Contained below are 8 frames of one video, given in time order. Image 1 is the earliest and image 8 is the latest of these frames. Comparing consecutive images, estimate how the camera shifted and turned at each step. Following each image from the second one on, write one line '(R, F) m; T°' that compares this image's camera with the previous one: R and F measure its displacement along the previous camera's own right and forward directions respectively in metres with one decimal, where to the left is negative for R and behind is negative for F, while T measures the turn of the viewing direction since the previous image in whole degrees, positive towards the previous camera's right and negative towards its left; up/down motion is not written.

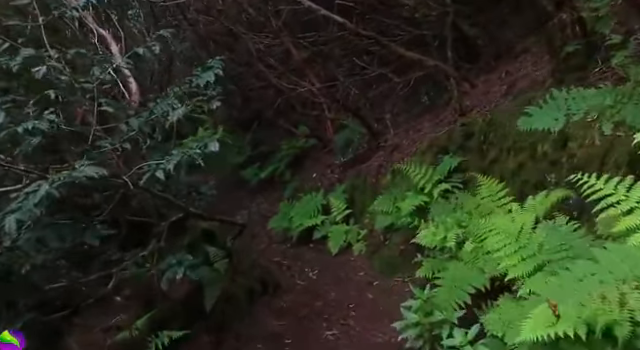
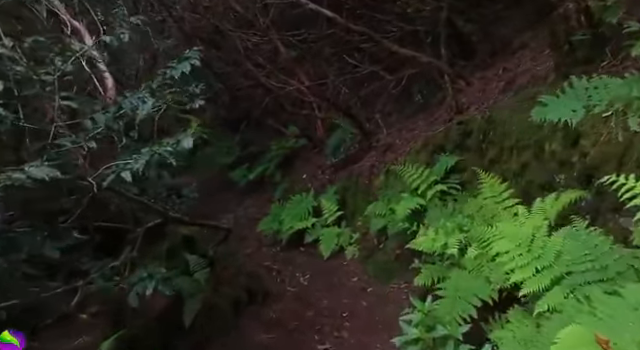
(0.0, +0.3) m; +1°
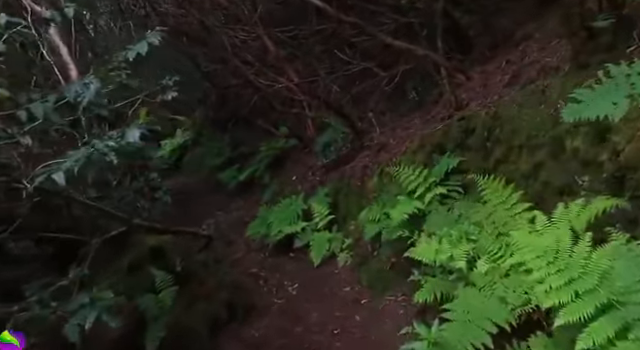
(0.0, +0.5) m; +1°
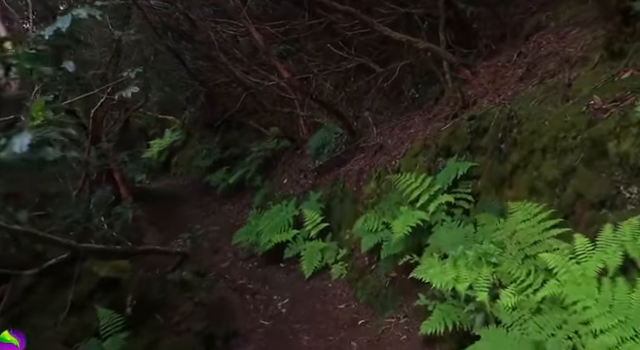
(0.0, +0.7) m; +1°
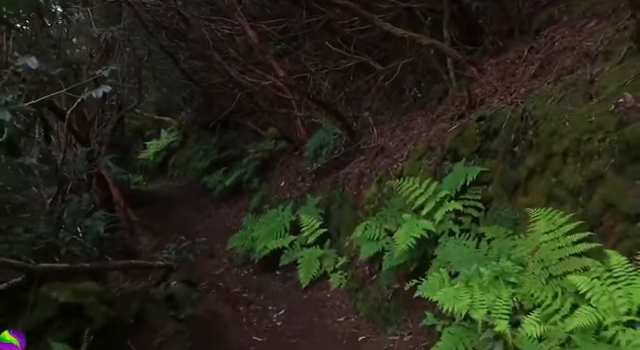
(0.0, +0.4) m; 0°
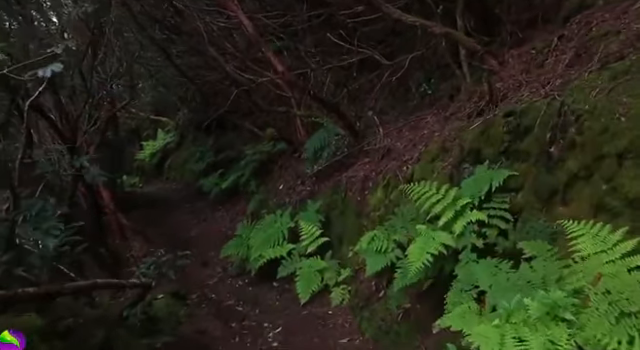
(0.0, +0.6) m; 0°
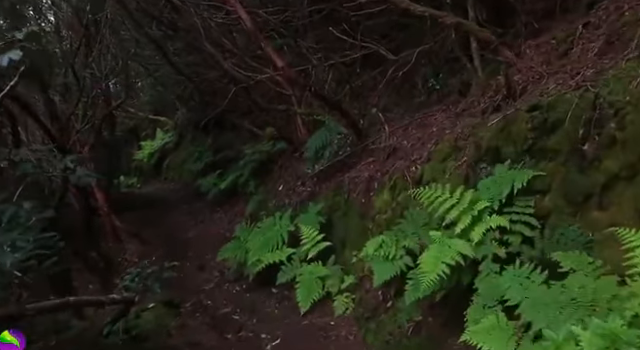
(0.0, +0.4) m; 0°
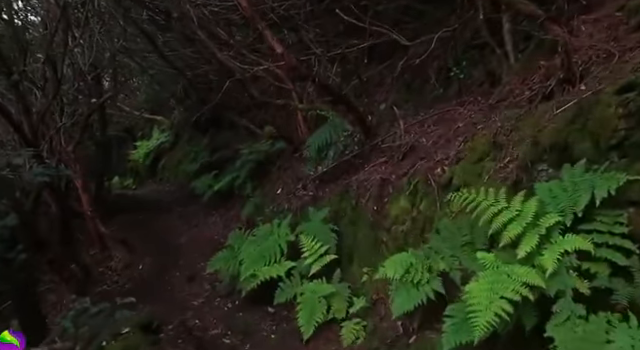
(0.0, +0.9) m; 0°
